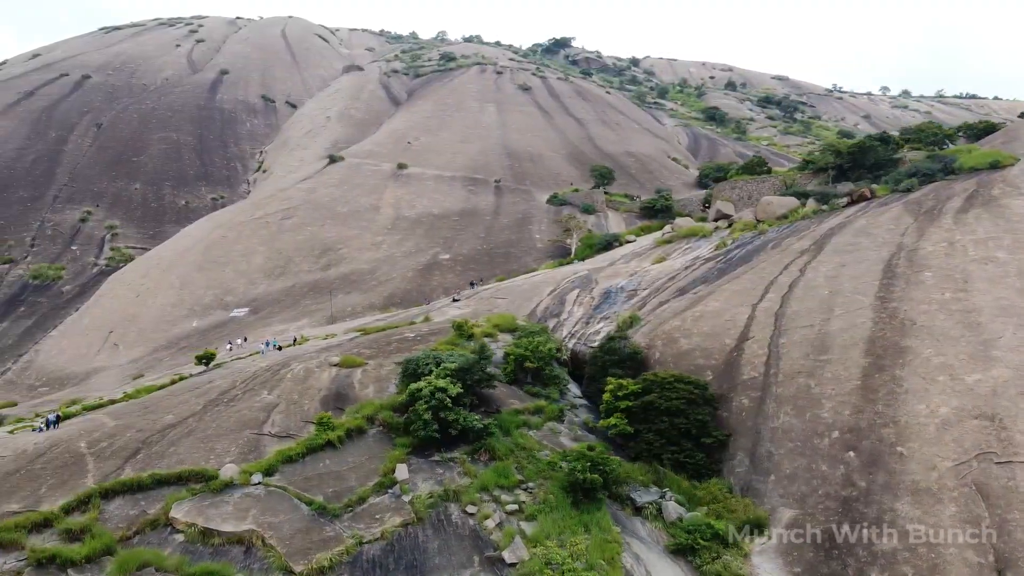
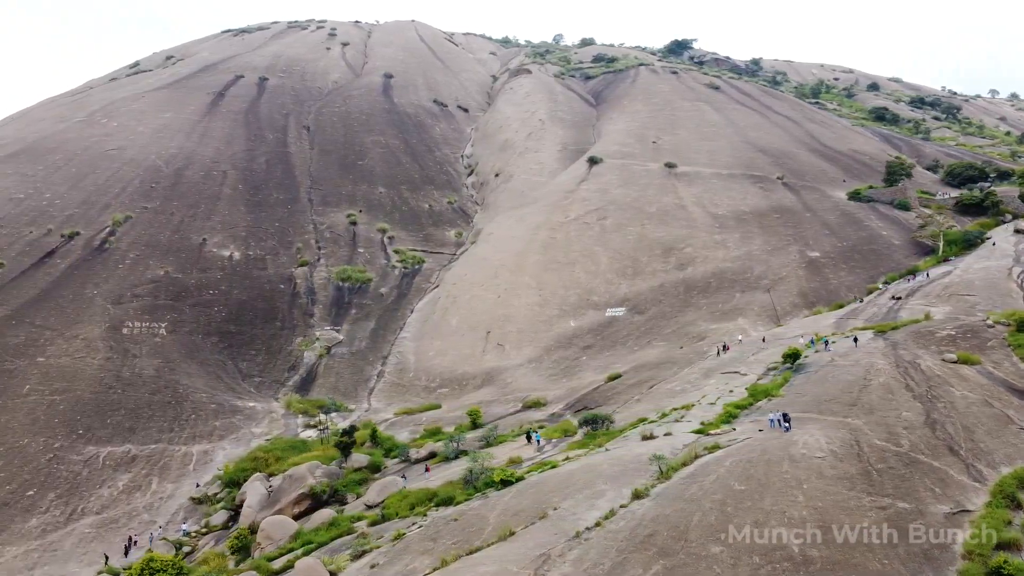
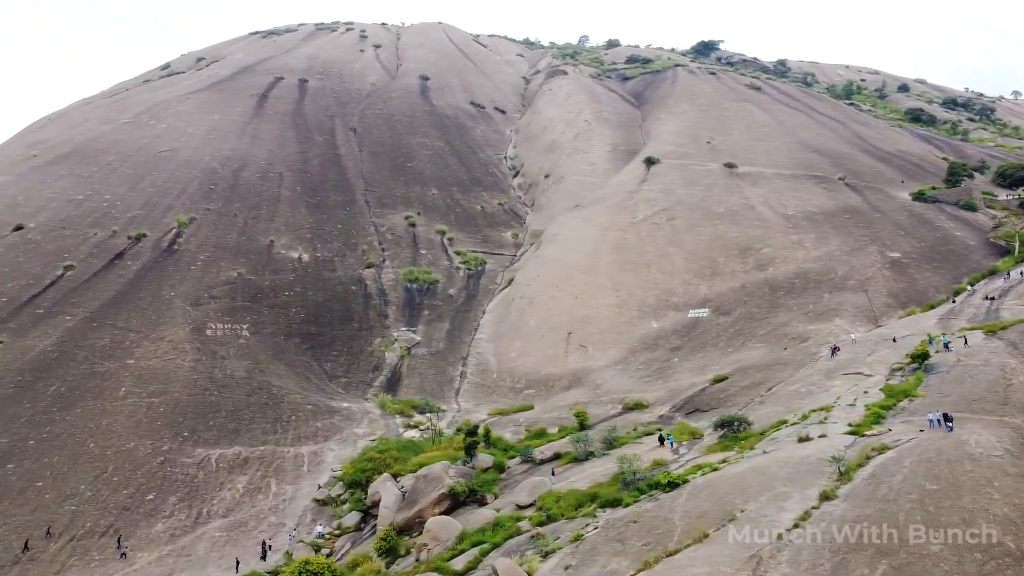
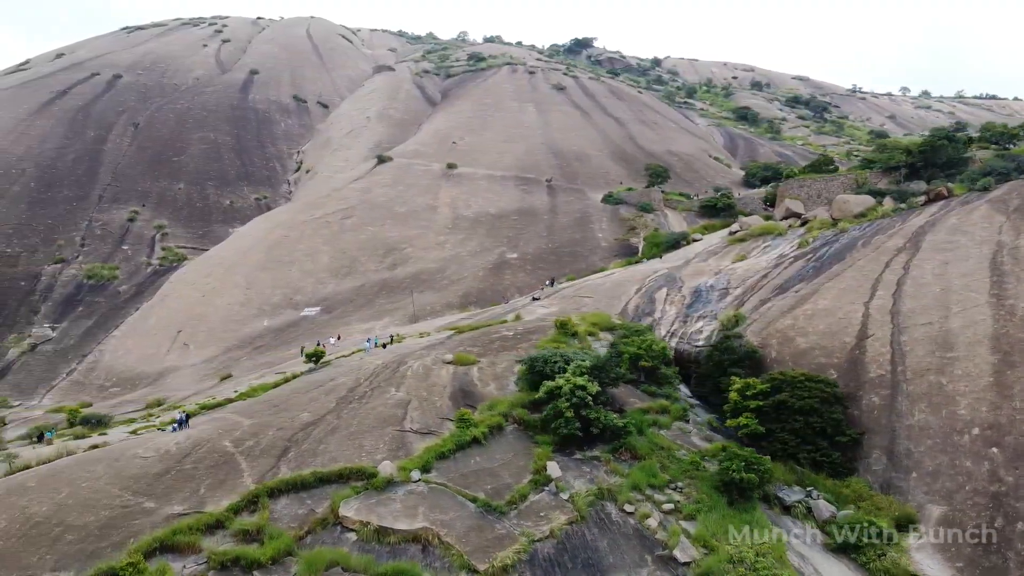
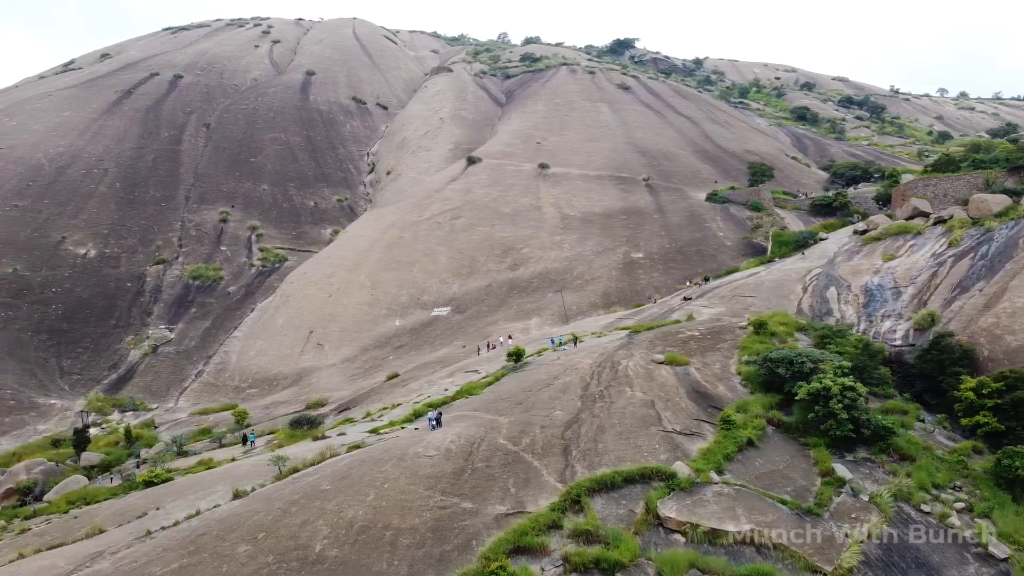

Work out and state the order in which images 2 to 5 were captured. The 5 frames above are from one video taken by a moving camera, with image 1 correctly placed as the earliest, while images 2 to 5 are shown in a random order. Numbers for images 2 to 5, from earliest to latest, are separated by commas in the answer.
4, 5, 2, 3
